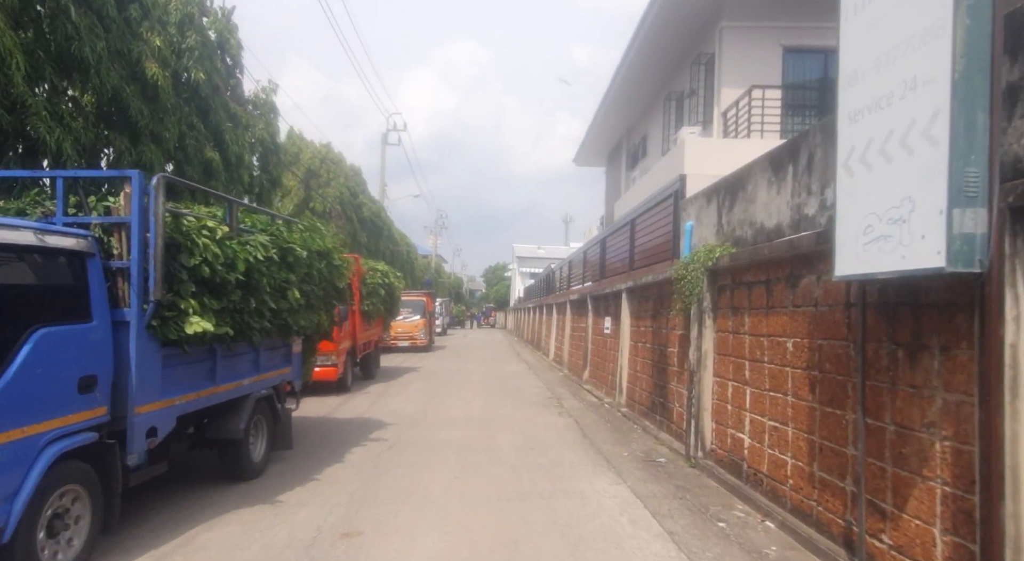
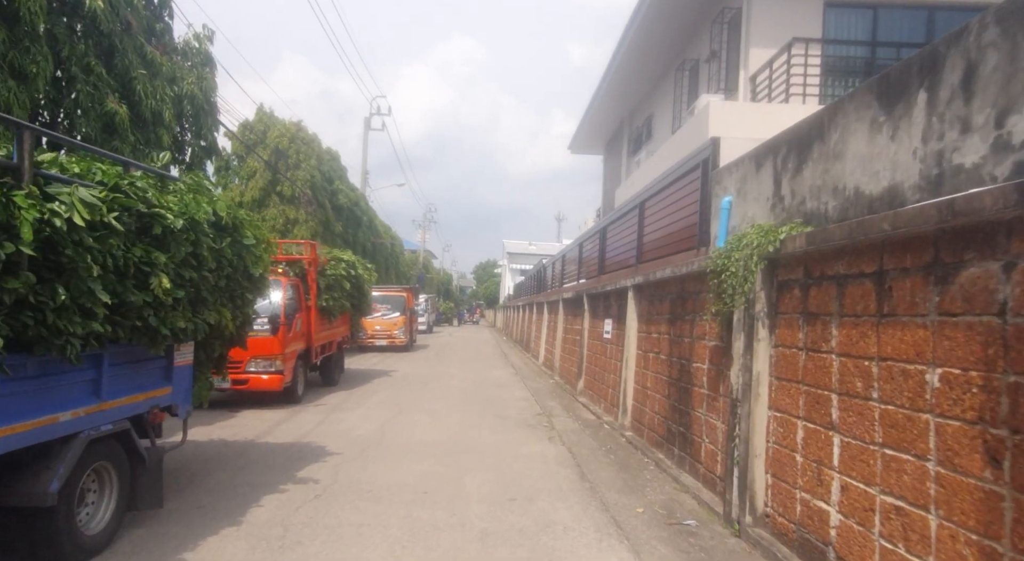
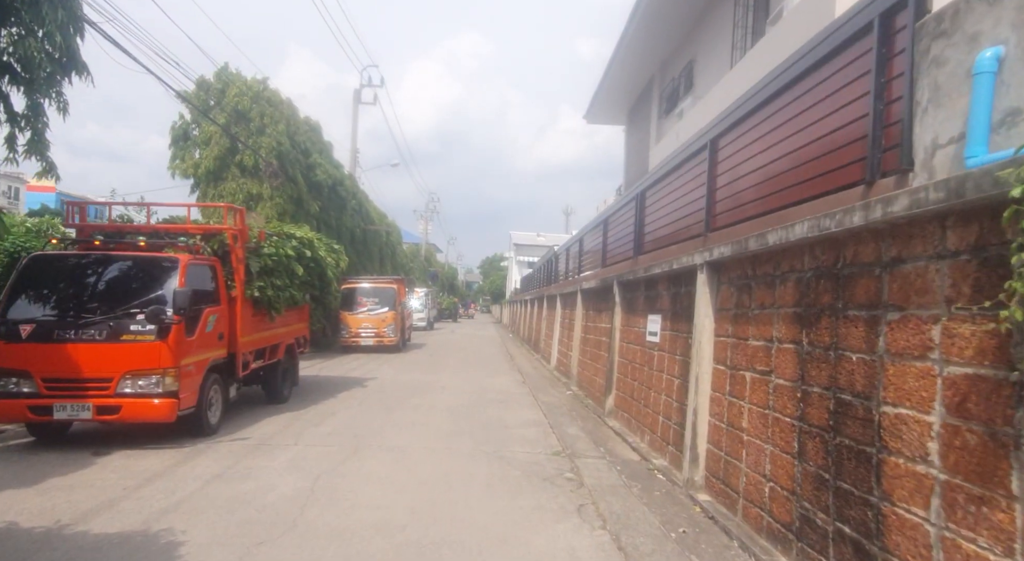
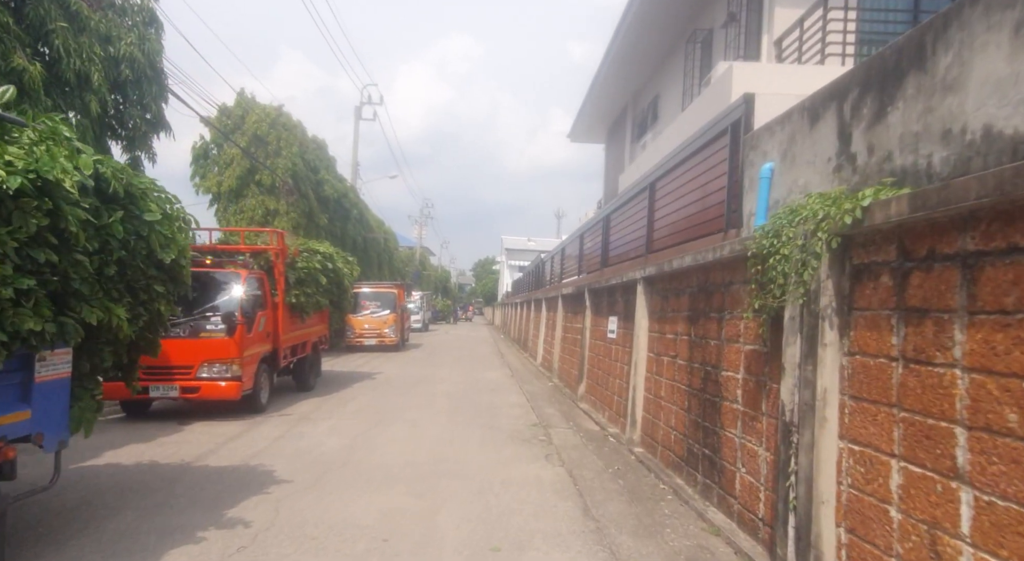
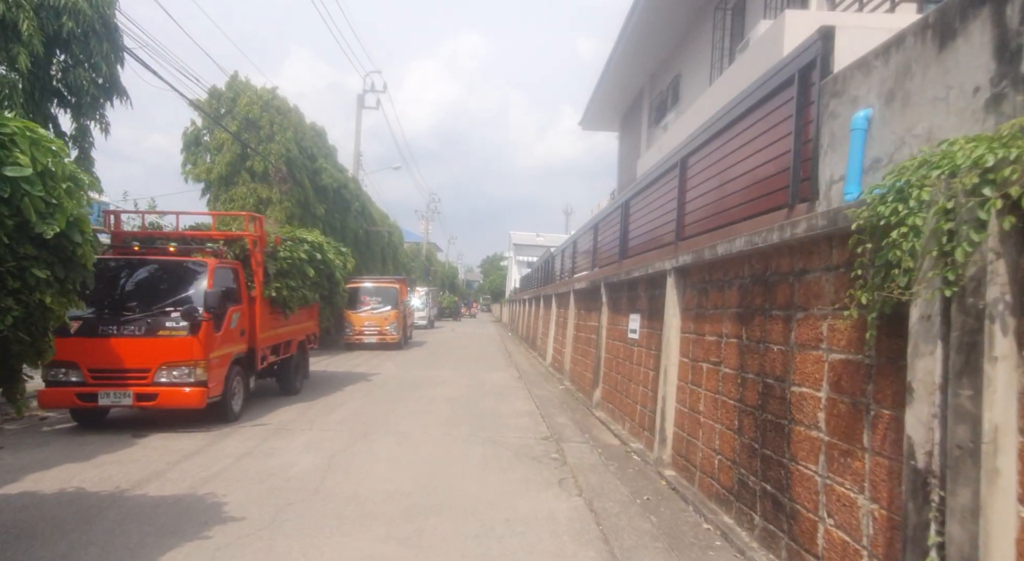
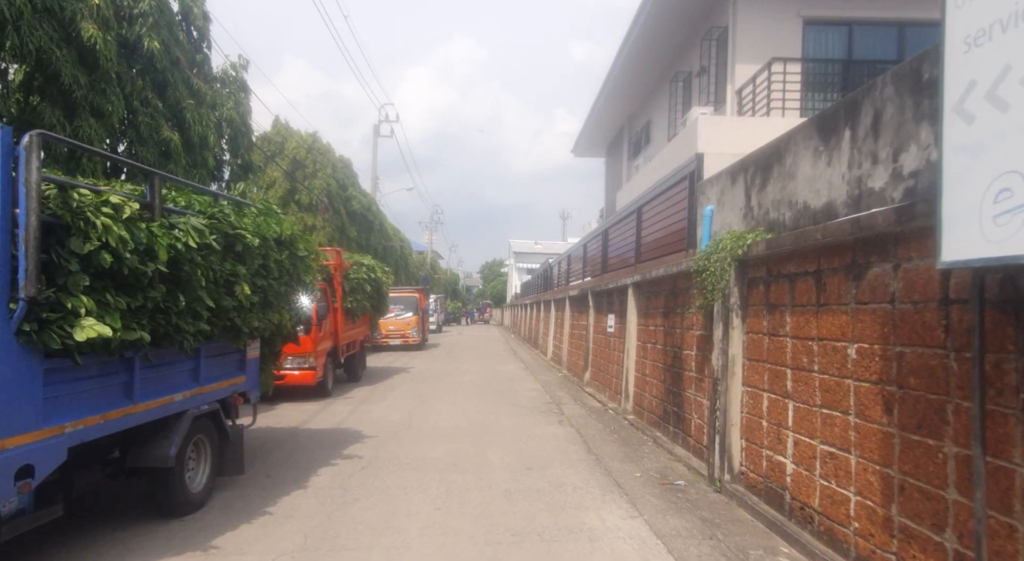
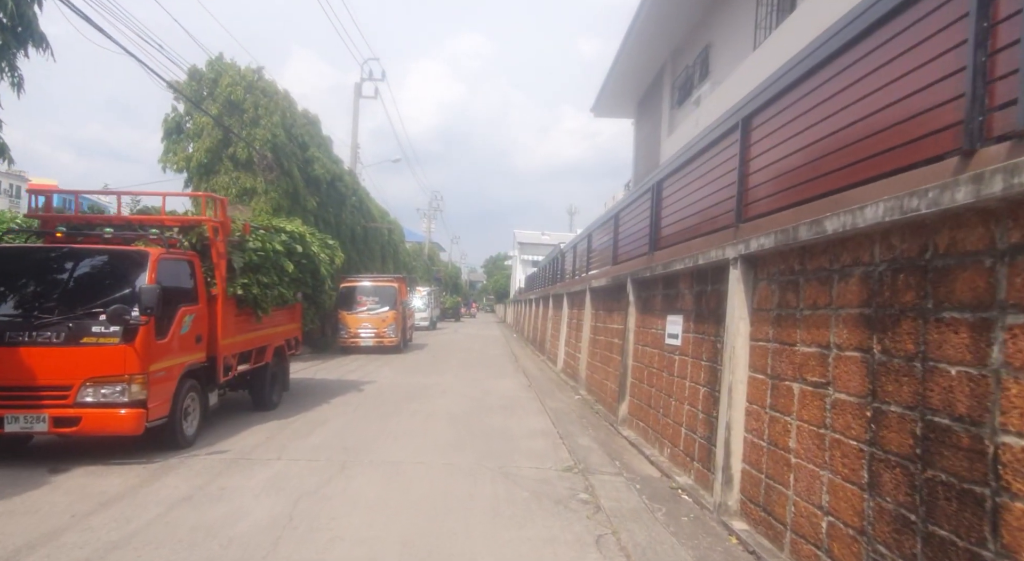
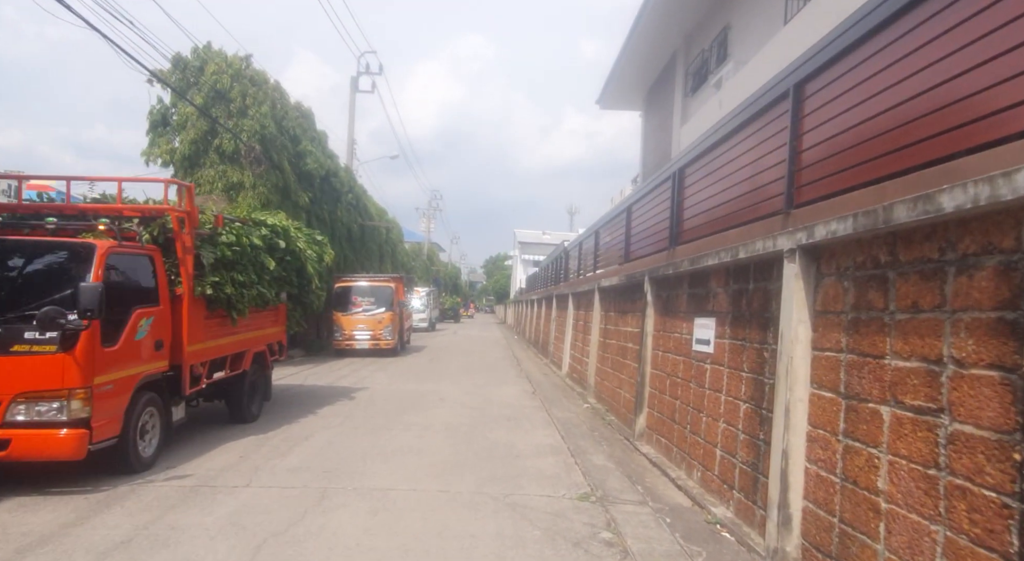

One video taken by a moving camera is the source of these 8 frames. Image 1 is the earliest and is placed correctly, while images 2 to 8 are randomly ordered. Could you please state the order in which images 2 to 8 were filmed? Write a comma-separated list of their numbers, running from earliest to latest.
6, 2, 4, 5, 3, 7, 8
